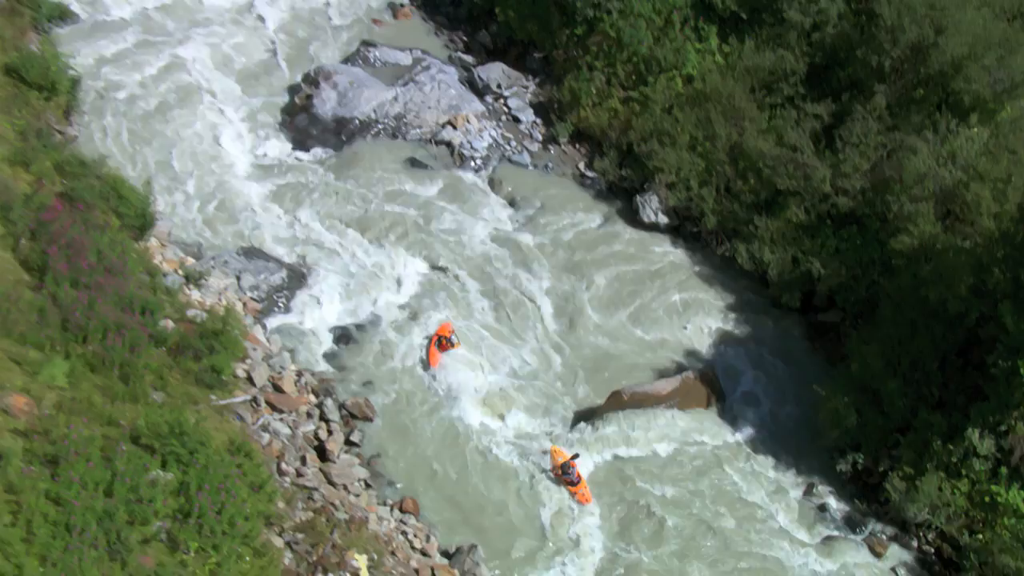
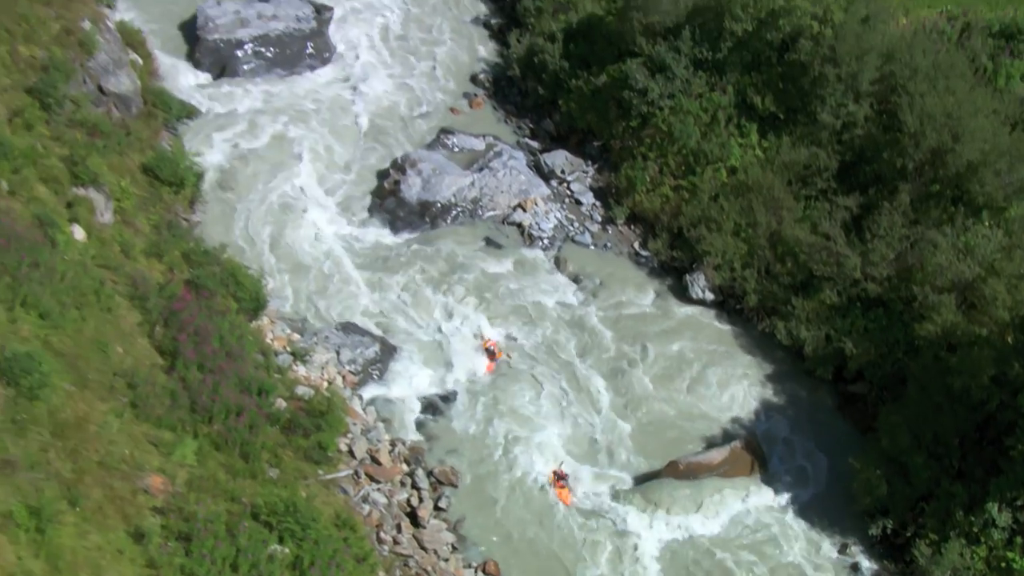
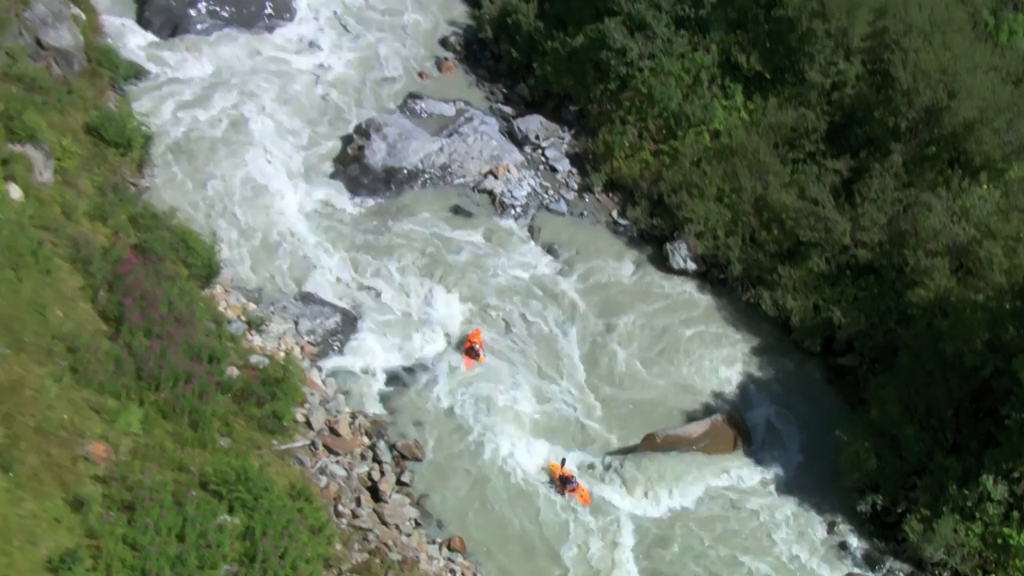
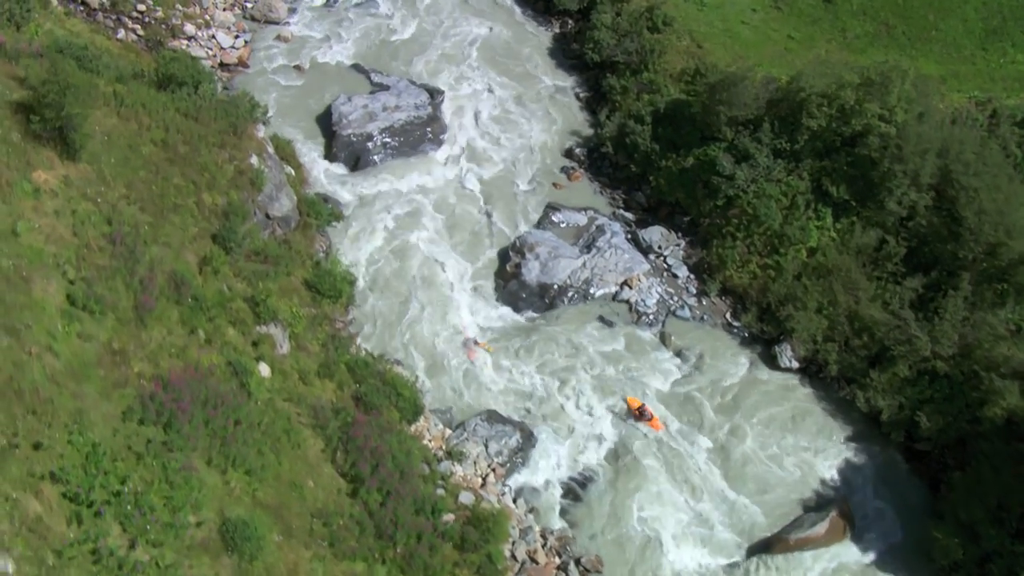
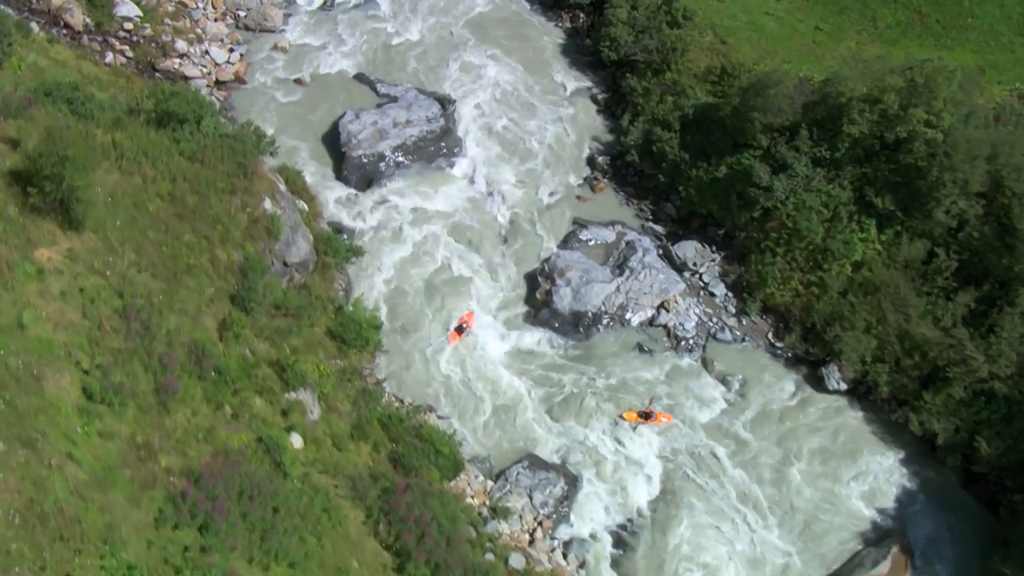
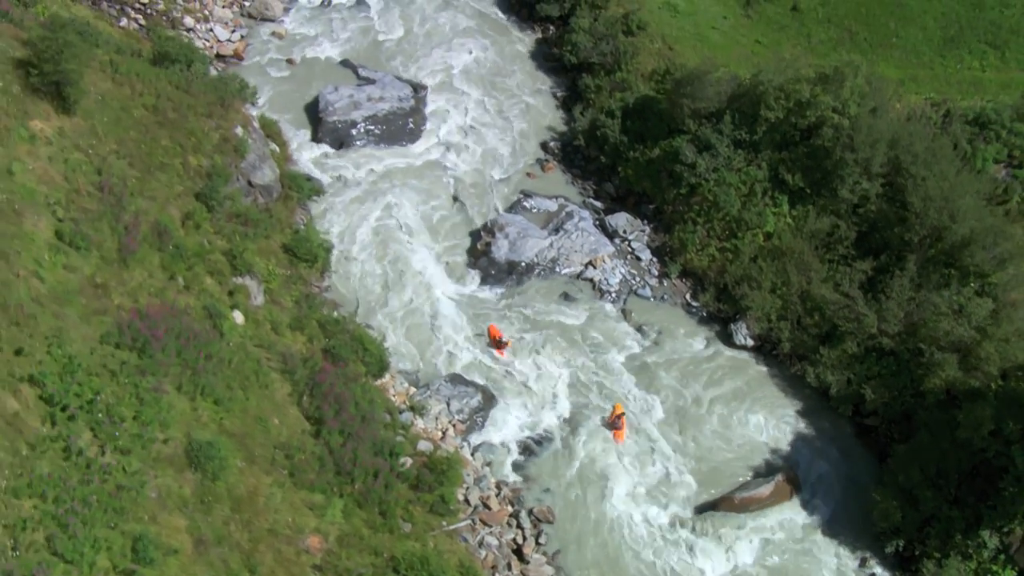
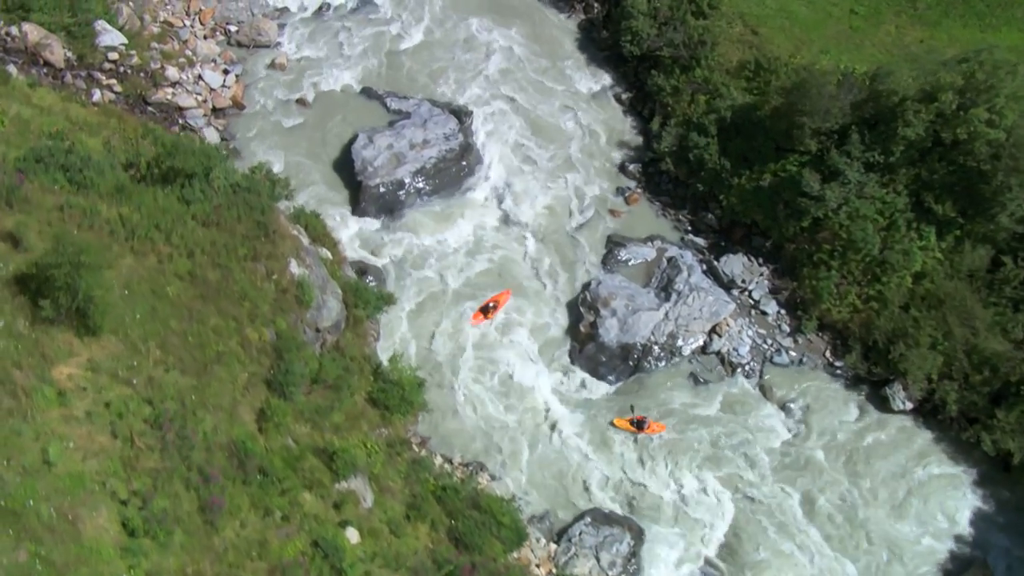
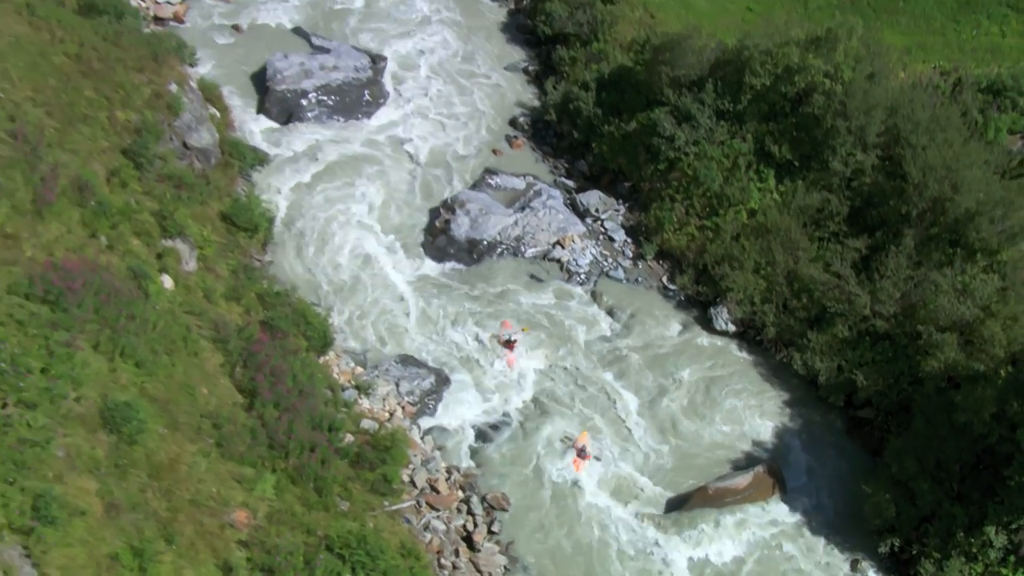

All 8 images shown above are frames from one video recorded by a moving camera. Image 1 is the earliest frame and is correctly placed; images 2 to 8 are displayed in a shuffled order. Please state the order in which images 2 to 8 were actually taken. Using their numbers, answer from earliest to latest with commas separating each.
3, 2, 8, 6, 4, 5, 7
